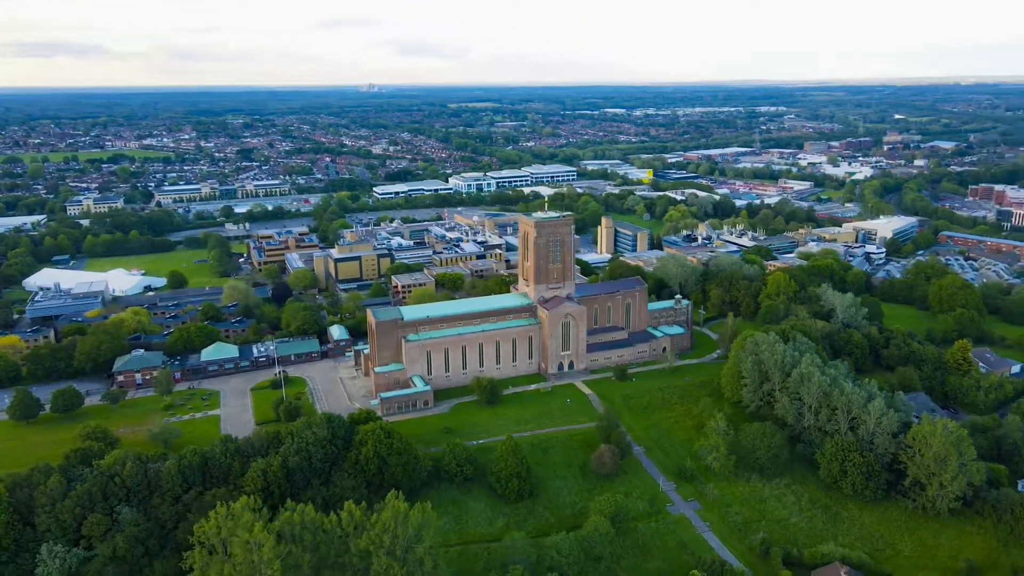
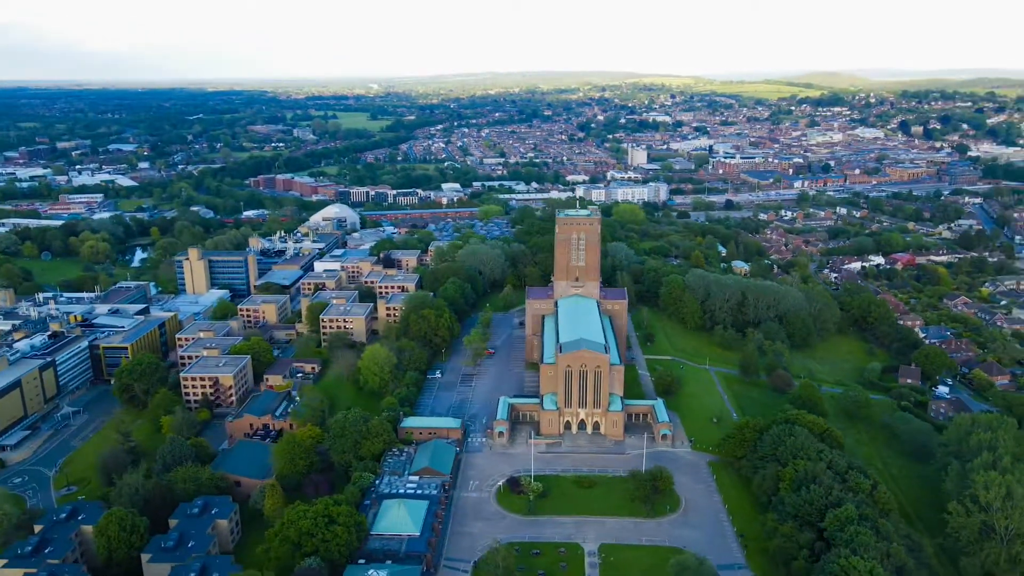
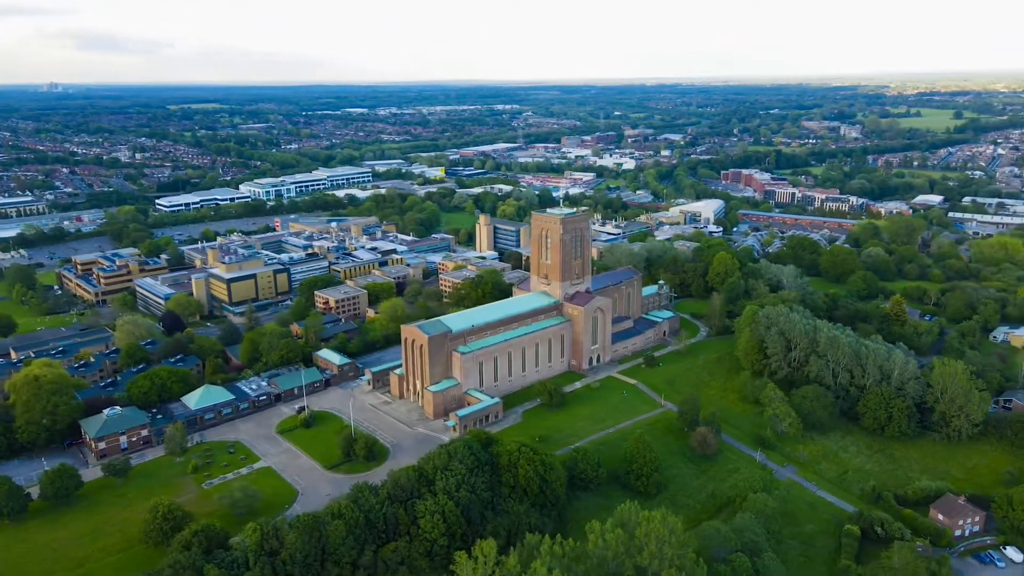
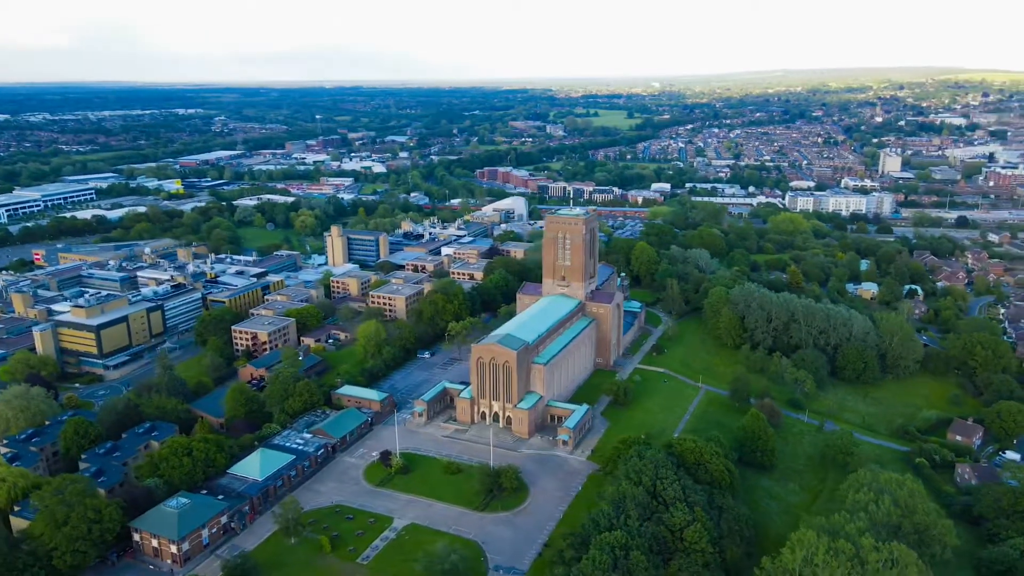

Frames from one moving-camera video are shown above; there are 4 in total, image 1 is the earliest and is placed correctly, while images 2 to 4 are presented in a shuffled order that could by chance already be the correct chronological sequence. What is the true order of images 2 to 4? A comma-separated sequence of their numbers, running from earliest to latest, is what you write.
3, 4, 2
